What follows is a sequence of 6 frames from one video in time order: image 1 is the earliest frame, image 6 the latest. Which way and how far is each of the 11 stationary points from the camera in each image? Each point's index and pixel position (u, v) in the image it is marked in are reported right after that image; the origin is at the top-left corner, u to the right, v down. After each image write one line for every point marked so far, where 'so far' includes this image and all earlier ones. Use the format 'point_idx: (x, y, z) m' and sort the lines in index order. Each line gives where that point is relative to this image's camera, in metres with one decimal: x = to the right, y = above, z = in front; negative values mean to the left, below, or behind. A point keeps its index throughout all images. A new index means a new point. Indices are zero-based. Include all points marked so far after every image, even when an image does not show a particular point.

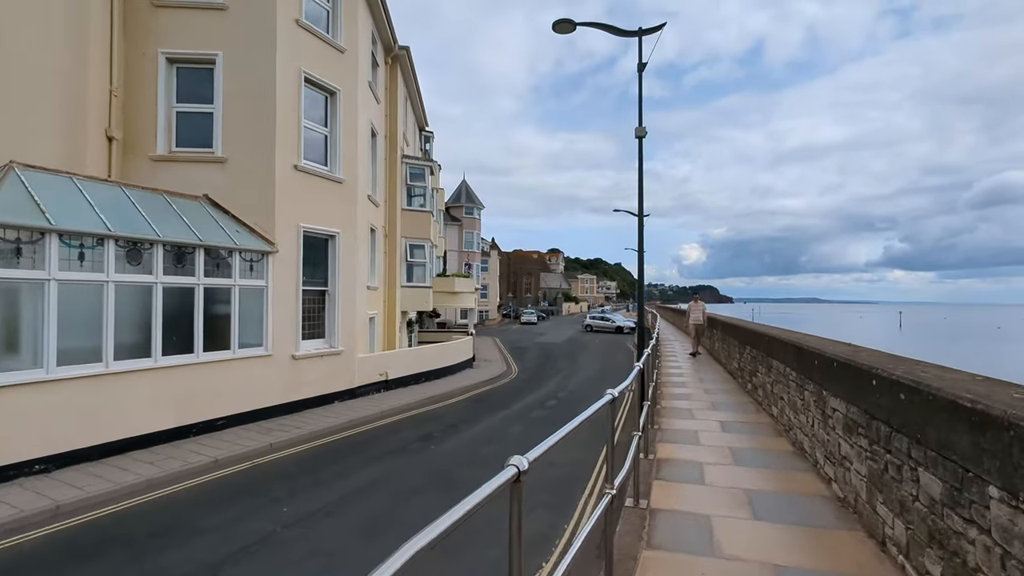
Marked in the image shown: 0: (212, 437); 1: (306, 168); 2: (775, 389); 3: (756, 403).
0: (-5.3, -2.6, +9.2) m
1: (-4.5, +2.6, +11.5) m
2: (+3.5, -1.4, +7.0) m
3: (+3.8, -1.8, +8.2) m
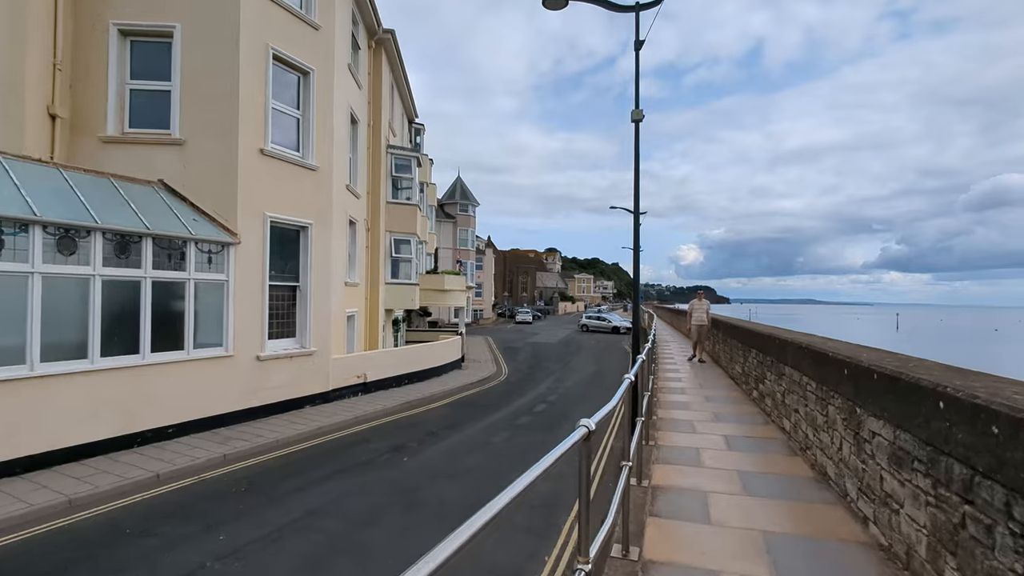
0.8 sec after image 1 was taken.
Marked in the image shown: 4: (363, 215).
0: (-5.6, -2.5, +8.3) m
1: (-4.8, +2.7, +10.6) m
2: (+3.2, -1.3, +6.1) m
3: (+3.5, -1.8, +7.4) m
4: (-4.4, +2.1, +15.3) m
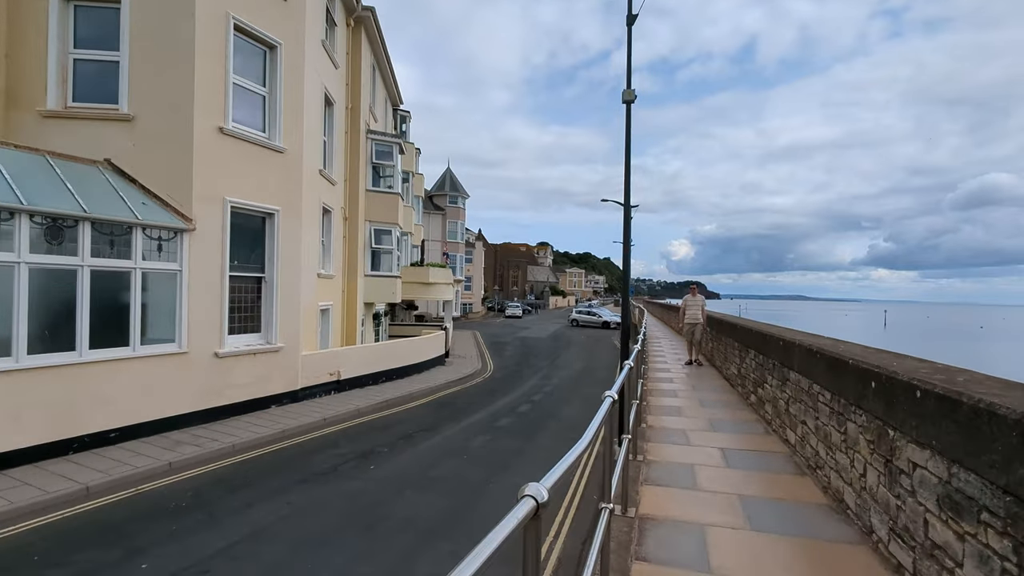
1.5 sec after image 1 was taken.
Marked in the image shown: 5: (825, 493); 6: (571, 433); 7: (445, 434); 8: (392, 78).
0: (-6.0, -2.4, +7.5) m
1: (-5.2, +2.9, +9.8) m
2: (+2.9, -1.3, +5.5) m
3: (+3.2, -1.7, +6.7) m
4: (-4.8, +2.4, +14.5) m
5: (+2.6, -1.7, +4.3) m
6: (+1.2, -3.0, +10.9) m
7: (-1.3, -2.8, +10.2) m
8: (-4.6, +8.0, +19.9) m
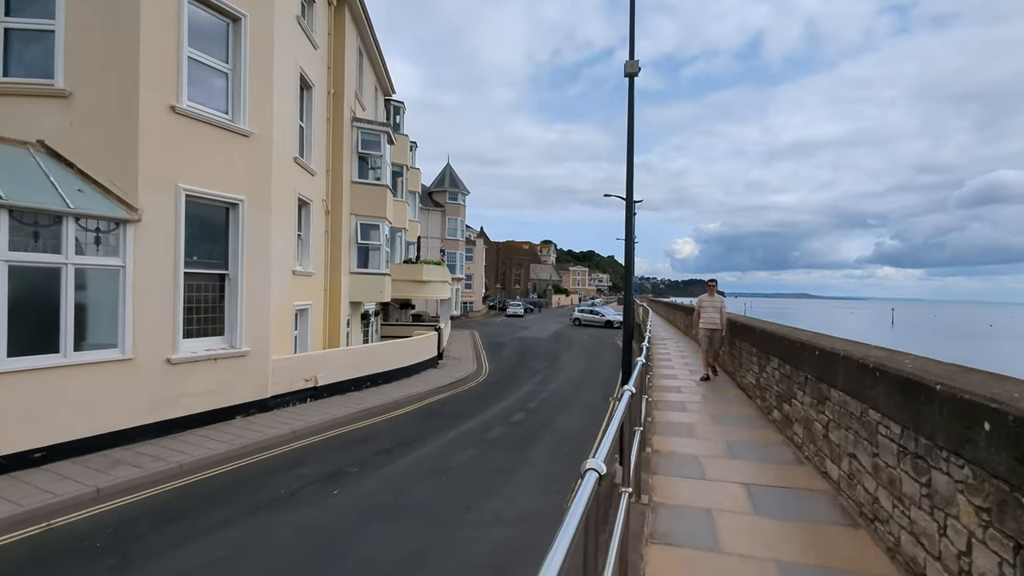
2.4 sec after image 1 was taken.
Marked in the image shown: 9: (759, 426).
0: (-6.2, -2.4, +6.5) m
1: (-5.4, +2.9, +8.7) m
2: (+2.7, -1.2, +4.4) m
3: (+3.0, -1.7, +5.6) m
4: (-5.0, +2.4, +13.5) m
5: (+2.4, -1.7, +3.3) m
6: (+1.0, -2.9, +9.8) m
7: (-1.5, -2.8, +9.1) m
8: (-4.8, +8.0, +18.9) m
9: (+3.0, -1.7, +6.5) m
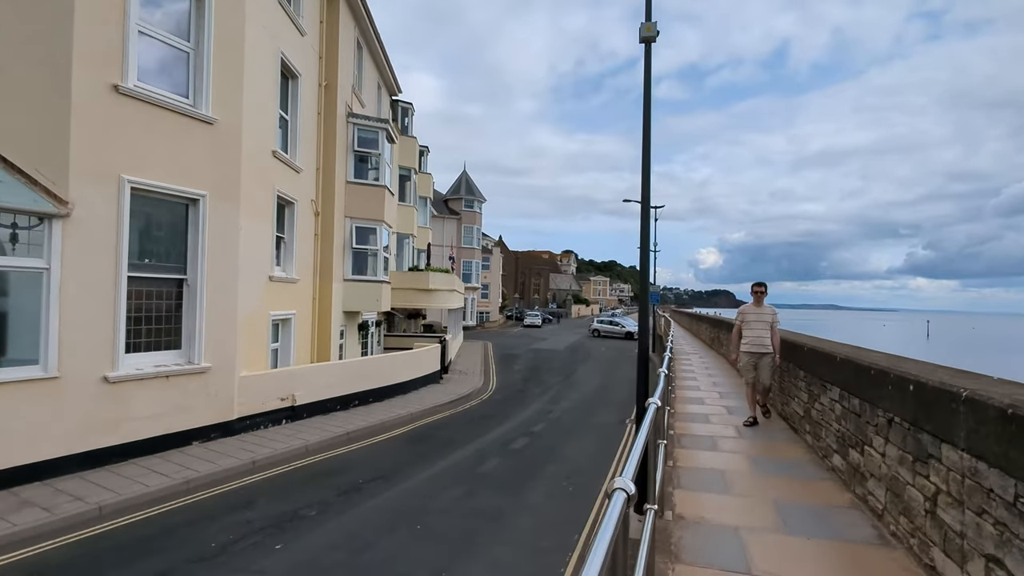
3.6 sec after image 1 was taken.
0: (-6.4, -2.4, +5.3) m
1: (-5.5, +2.8, +7.6) m
2: (+2.4, -1.3, +2.9) m
3: (+2.8, -1.7, +4.1) m
4: (-4.9, +2.2, +12.3) m
5: (+2.0, -1.7, +1.8) m
6: (+1.0, -3.1, +8.3) m
7: (-1.6, -2.9, +7.7) m
8: (-4.4, +7.7, +17.8) m
9: (+2.8, -1.8, +4.9) m
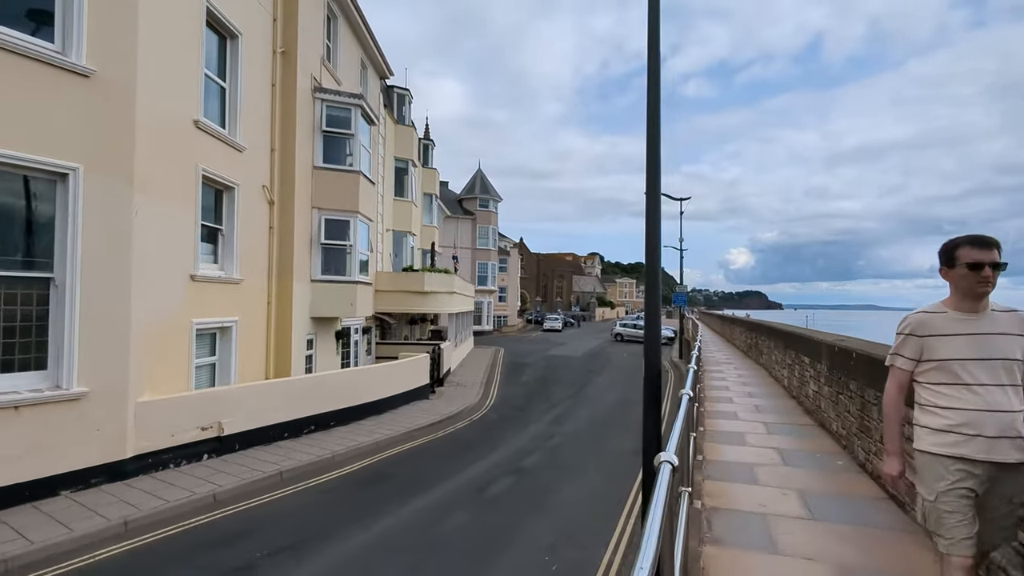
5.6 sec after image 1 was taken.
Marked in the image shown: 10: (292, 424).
0: (-6.9, -2.4, +3.4) m
1: (-6.0, +2.8, +5.7) m
2: (+1.7, -1.2, +0.5) m
3: (+2.1, -1.6, +1.7) m
4: (-5.1, +2.2, +10.3) m
5: (+1.3, -1.6, -0.6) m
6: (+0.6, -3.0, +6.0) m
7: (-2.0, -2.9, +5.5) m
8: (-4.5, +7.7, +15.8) m
9: (+2.2, -1.7, +2.5) m
10: (-4.1, -2.5, +9.8) m
